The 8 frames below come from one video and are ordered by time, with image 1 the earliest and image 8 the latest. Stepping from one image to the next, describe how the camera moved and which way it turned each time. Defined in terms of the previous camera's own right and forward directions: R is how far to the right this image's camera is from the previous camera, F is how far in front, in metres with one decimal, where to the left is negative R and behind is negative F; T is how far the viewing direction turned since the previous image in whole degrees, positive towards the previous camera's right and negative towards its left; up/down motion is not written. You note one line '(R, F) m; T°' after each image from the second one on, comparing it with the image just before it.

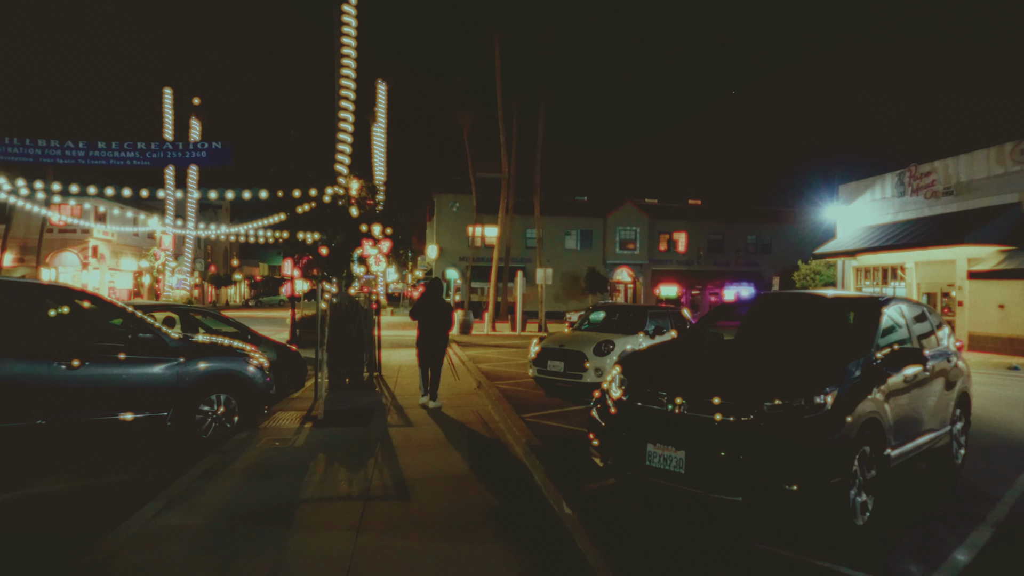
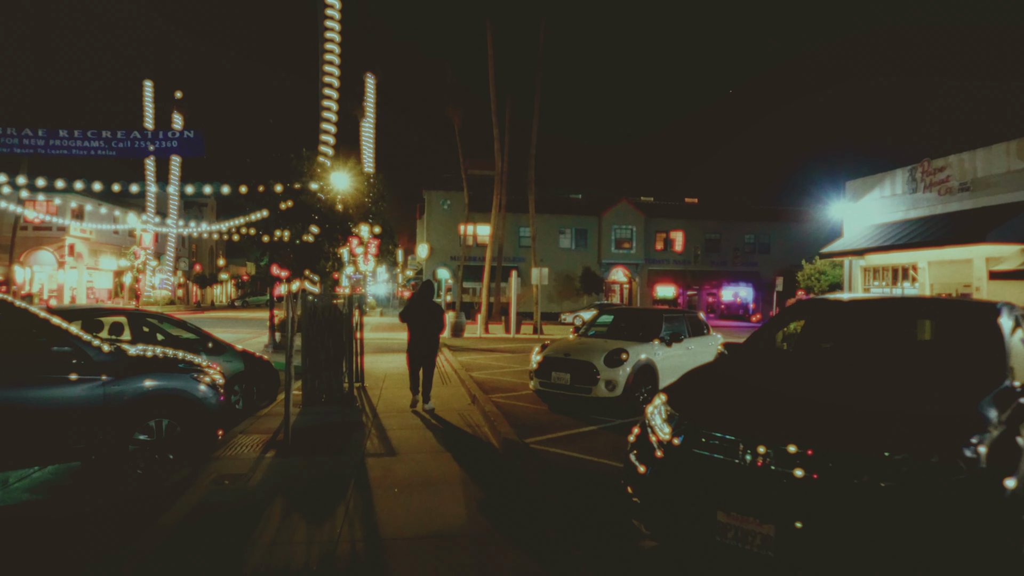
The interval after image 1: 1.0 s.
(-0.1, +1.2) m; +1°
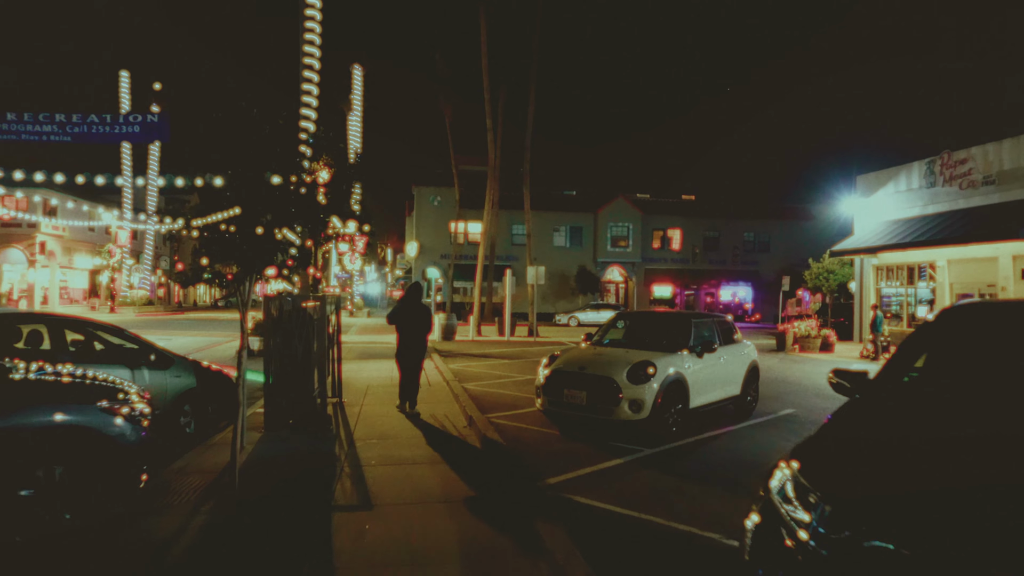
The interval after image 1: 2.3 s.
(-0.1, +1.4) m; +1°
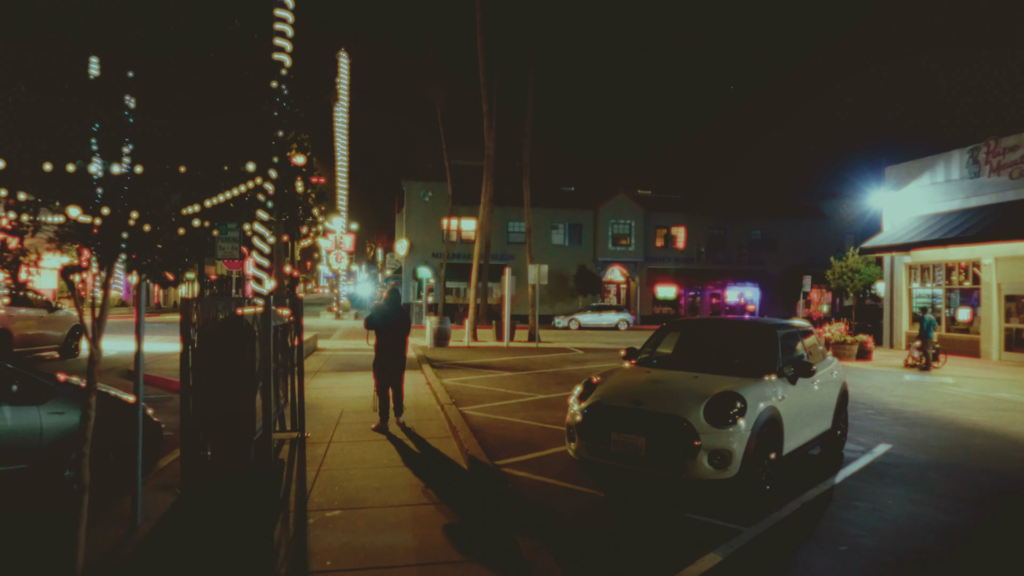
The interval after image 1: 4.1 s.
(-0.2, +2.2) m; +1°
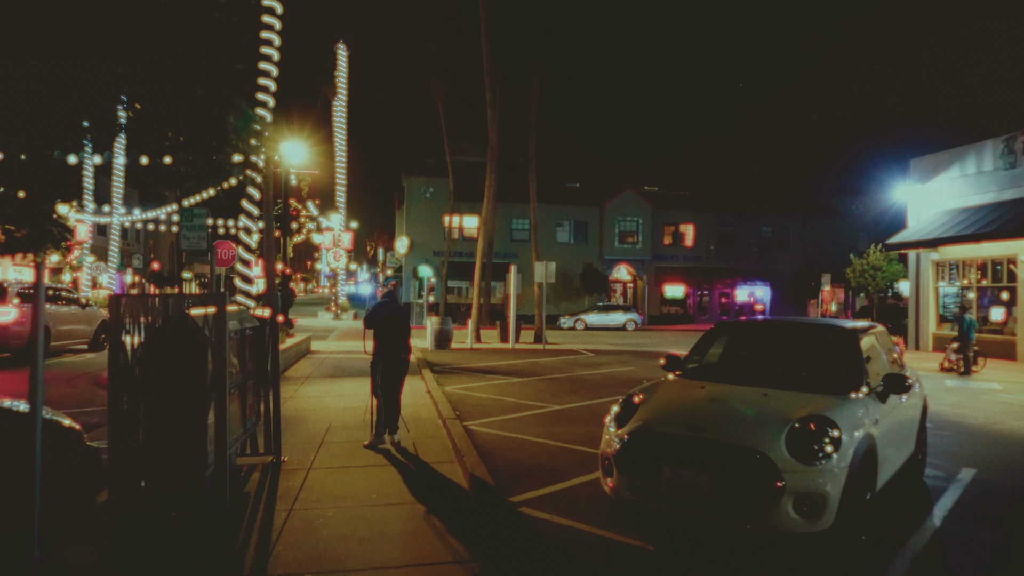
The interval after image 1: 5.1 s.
(-0.1, +1.1) m; 0°
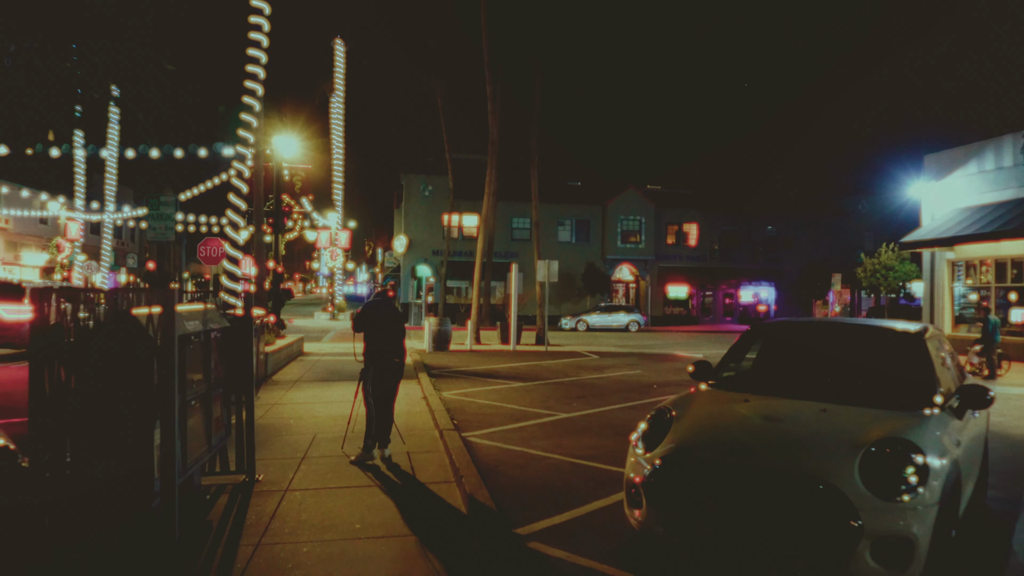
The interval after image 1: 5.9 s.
(0.0, +0.7) m; 0°
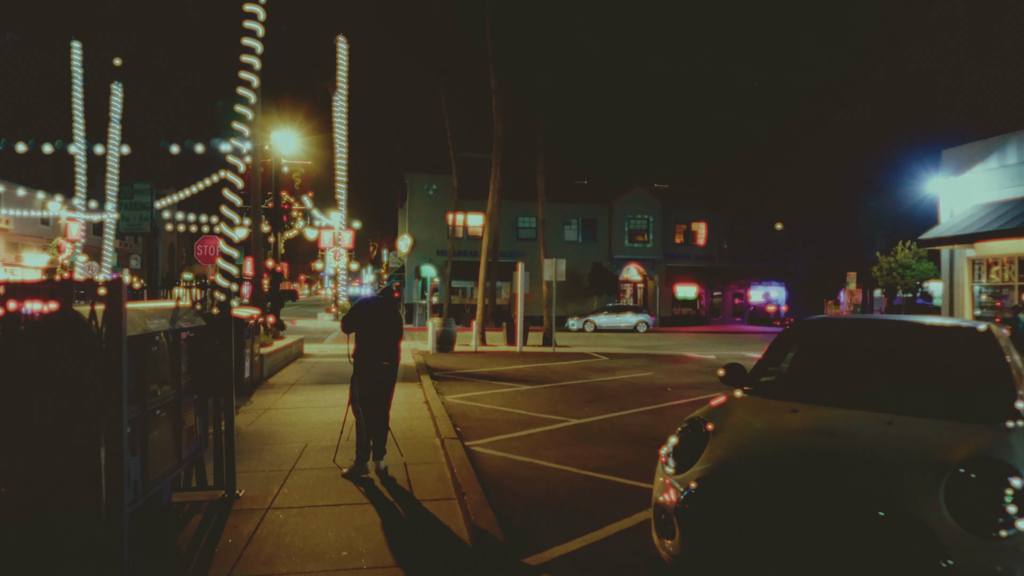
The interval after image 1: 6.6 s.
(0.0, +0.5) m; 0°
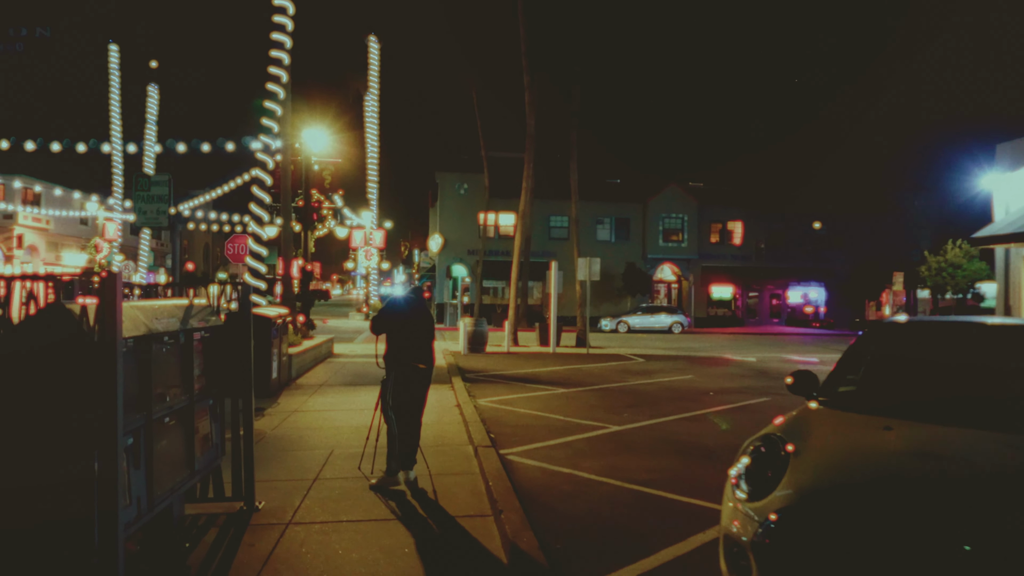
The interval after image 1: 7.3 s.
(-0.1, +0.4) m; -2°
